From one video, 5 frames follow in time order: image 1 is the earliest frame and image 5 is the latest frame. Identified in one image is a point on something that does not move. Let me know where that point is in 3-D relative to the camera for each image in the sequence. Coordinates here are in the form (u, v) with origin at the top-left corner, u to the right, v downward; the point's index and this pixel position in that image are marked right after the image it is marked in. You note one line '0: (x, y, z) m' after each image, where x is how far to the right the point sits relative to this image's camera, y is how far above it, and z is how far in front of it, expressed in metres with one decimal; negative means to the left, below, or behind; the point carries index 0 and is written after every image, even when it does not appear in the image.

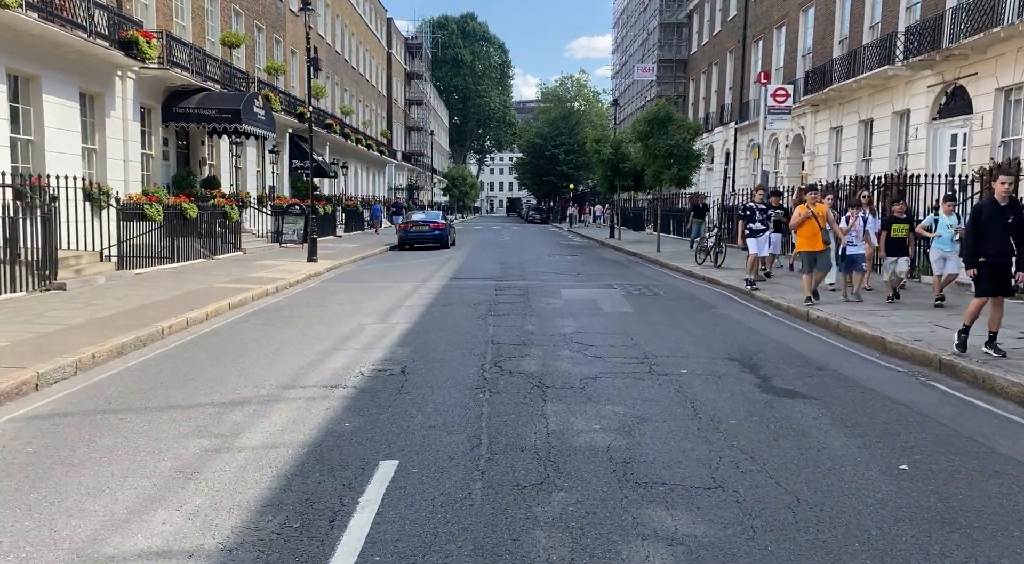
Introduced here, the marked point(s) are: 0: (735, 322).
0: (+3.0, -0.6, +11.0) m
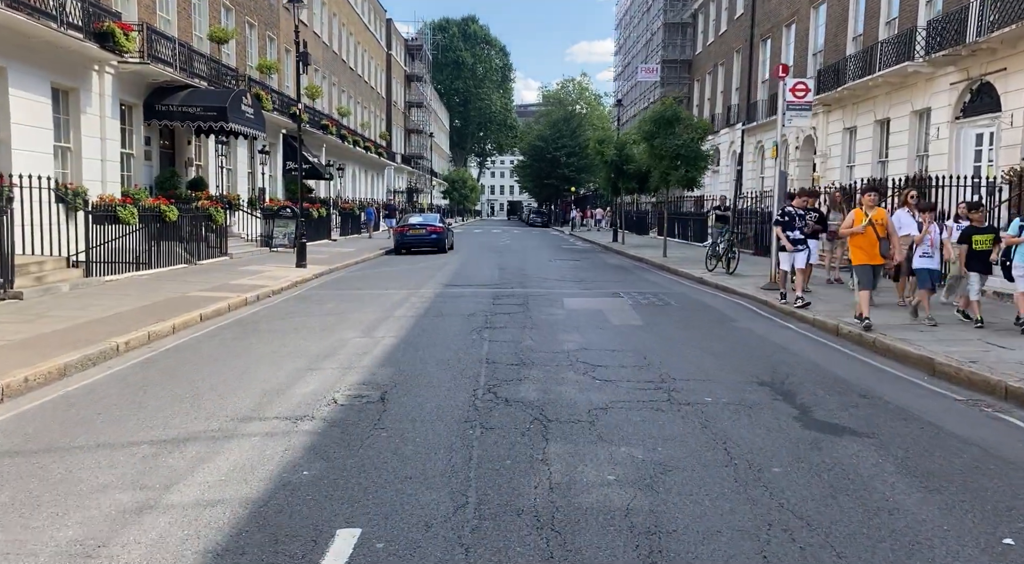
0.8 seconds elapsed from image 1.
0: (+3.0, -0.7, +9.9) m
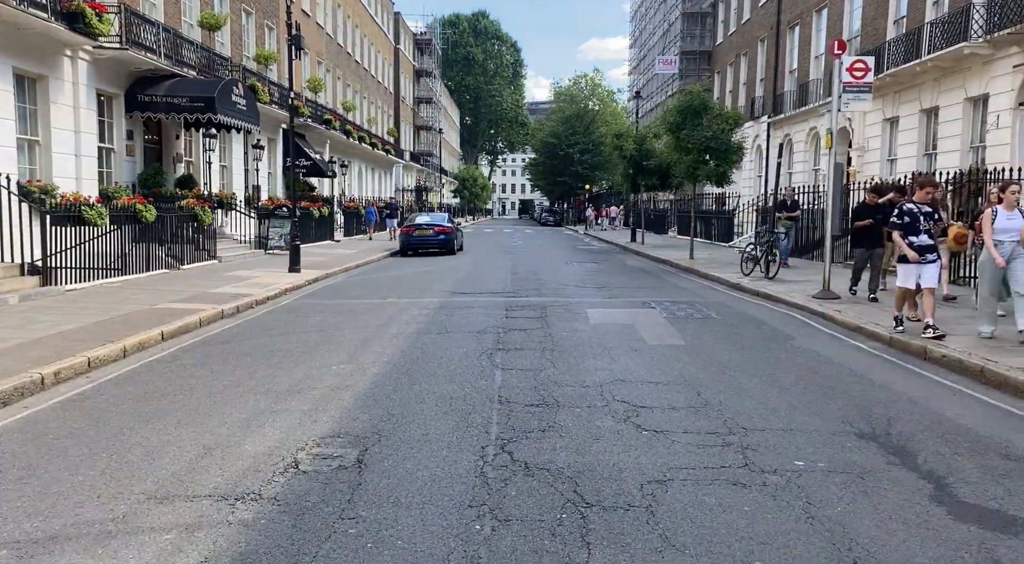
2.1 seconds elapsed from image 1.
0: (+3.2, -0.8, +8.1) m
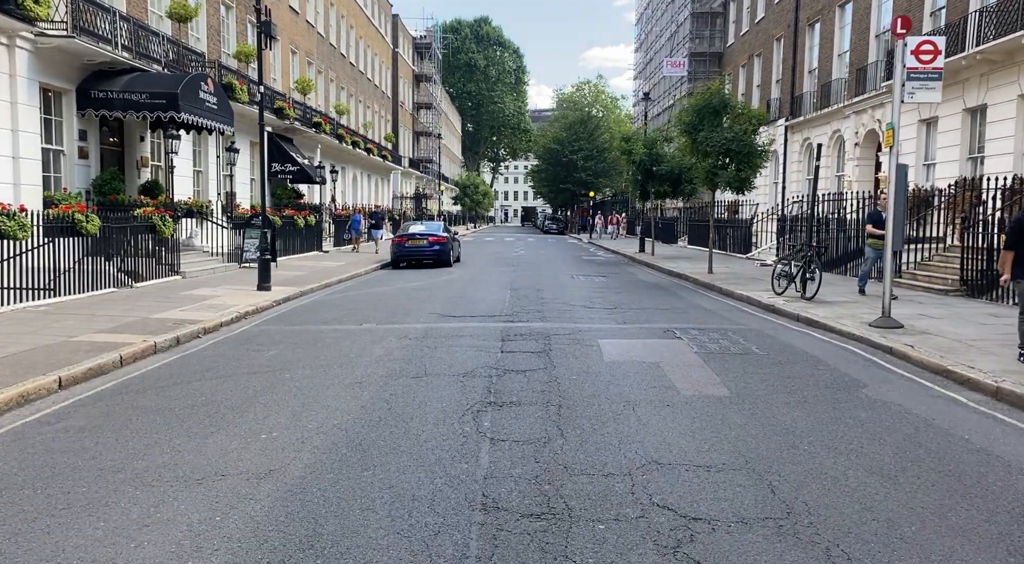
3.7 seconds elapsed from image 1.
0: (+3.1, -1.1, +6.0) m
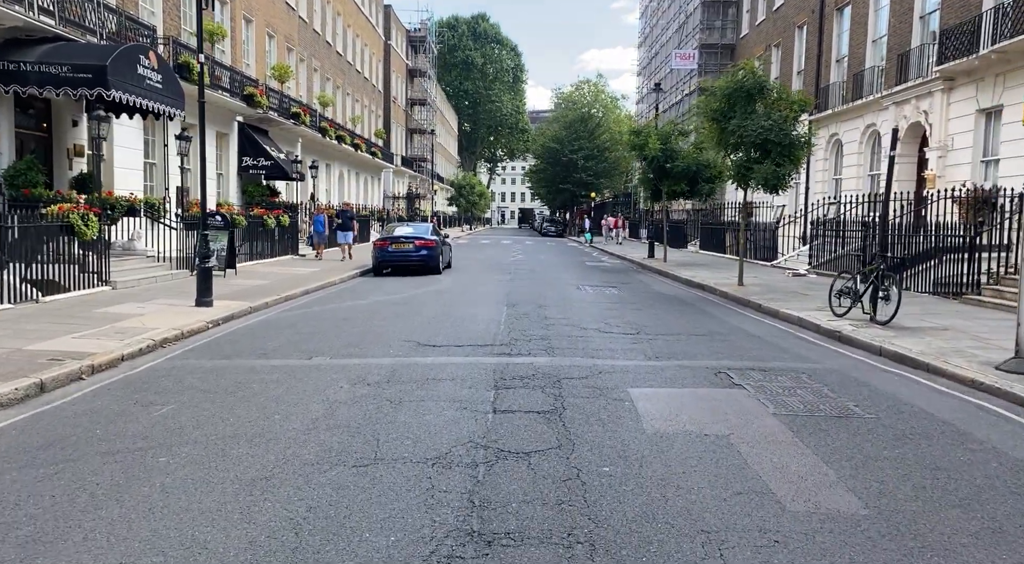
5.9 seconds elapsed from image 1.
0: (+3.1, -1.4, +3.1) m
